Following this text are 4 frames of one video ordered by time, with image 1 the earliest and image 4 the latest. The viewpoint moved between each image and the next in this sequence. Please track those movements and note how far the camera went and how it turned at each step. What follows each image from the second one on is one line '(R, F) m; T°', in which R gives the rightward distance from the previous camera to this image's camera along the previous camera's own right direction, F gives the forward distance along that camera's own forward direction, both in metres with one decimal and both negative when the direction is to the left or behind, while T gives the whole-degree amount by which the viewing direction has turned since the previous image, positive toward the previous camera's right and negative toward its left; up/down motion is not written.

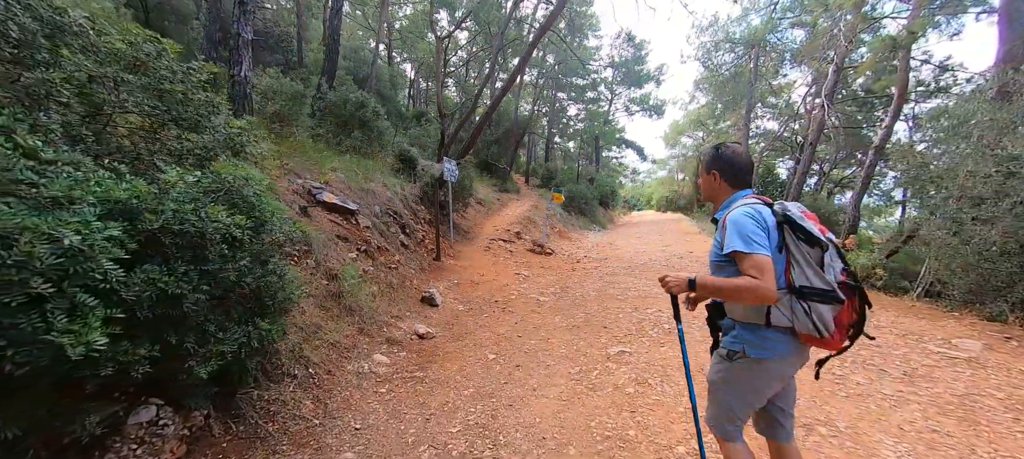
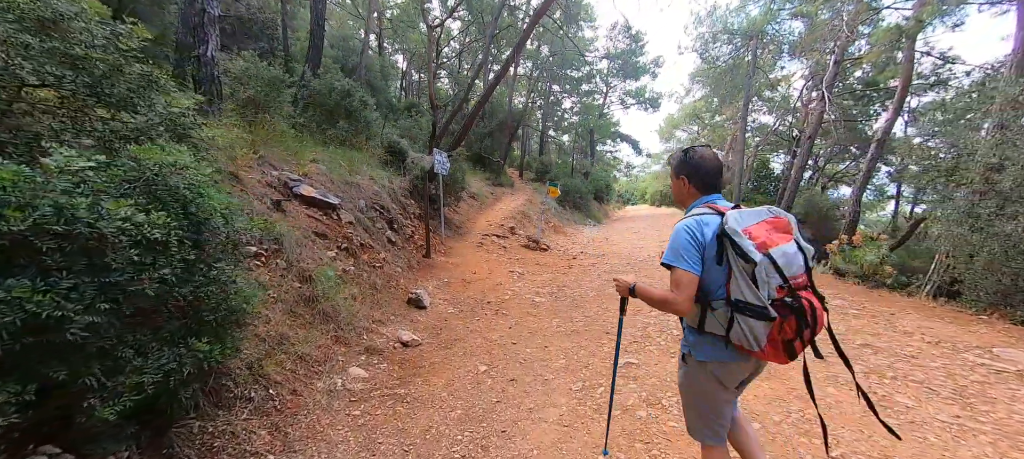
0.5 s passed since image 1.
(0.0, +0.5) m; +1°
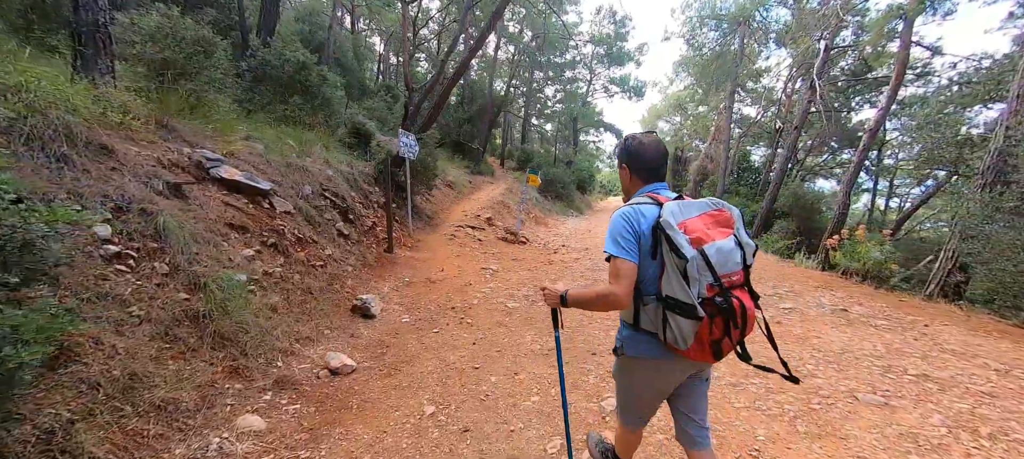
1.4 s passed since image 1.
(+0.2, +1.0) m; +3°
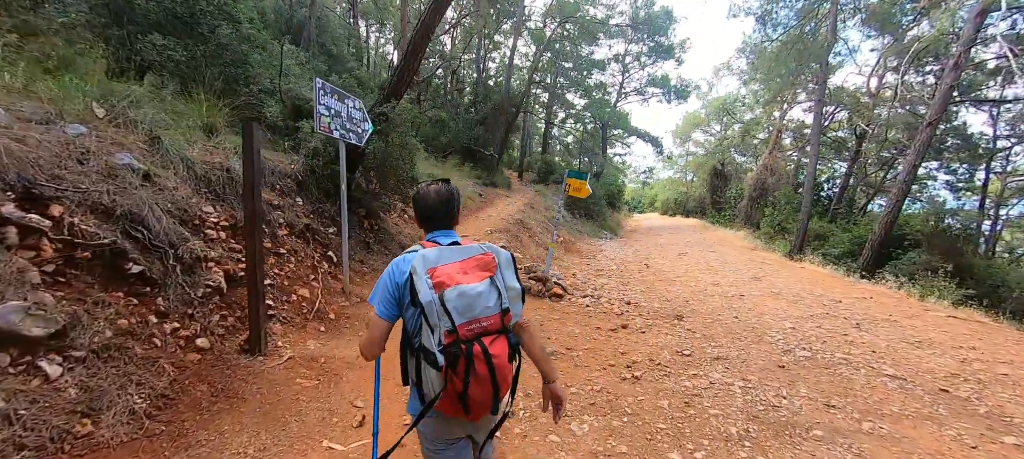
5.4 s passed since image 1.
(-0.2, +4.6) m; -2°
